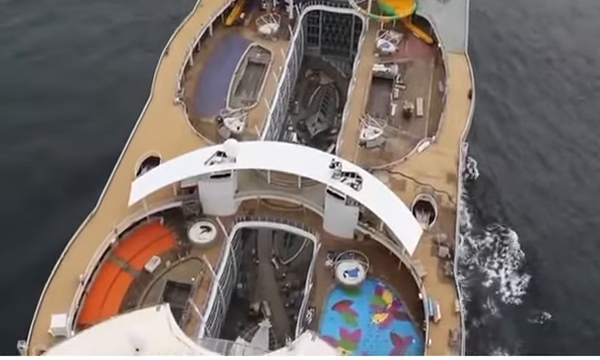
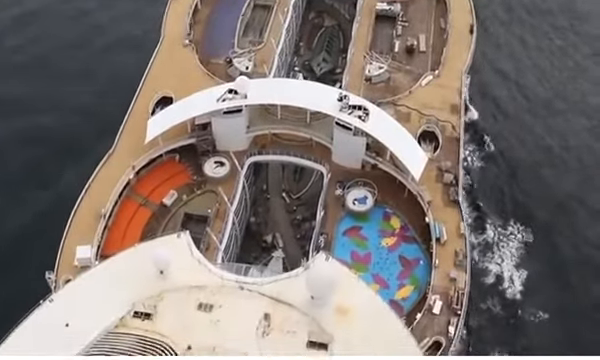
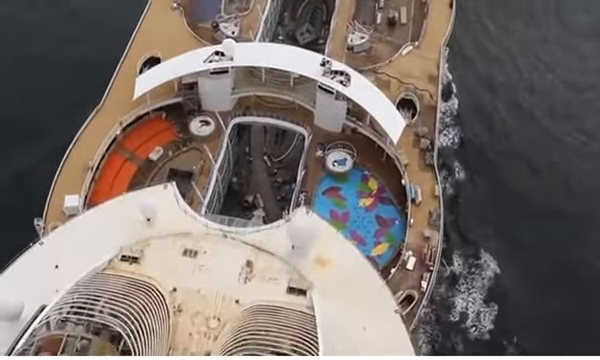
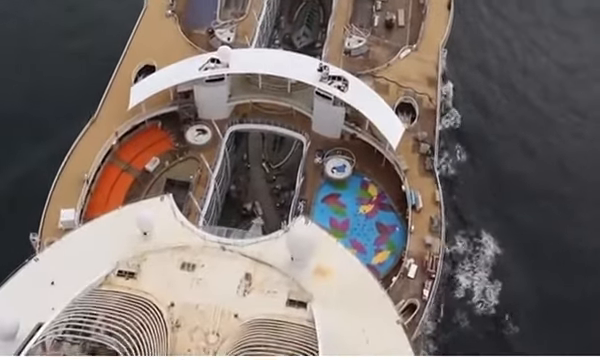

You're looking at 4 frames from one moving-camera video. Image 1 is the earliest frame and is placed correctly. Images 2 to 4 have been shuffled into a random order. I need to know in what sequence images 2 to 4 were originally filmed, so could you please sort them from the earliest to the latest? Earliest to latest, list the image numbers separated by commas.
2, 4, 3
